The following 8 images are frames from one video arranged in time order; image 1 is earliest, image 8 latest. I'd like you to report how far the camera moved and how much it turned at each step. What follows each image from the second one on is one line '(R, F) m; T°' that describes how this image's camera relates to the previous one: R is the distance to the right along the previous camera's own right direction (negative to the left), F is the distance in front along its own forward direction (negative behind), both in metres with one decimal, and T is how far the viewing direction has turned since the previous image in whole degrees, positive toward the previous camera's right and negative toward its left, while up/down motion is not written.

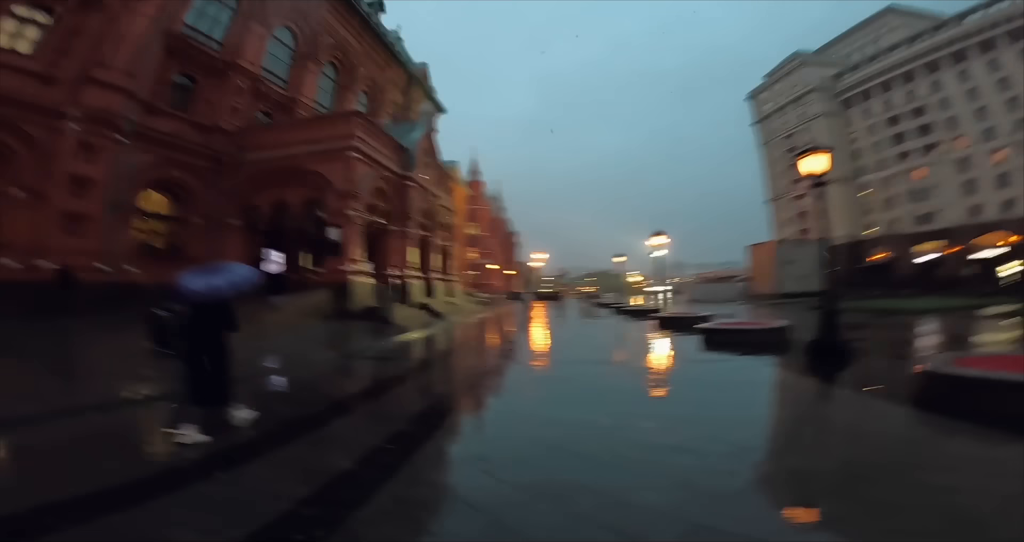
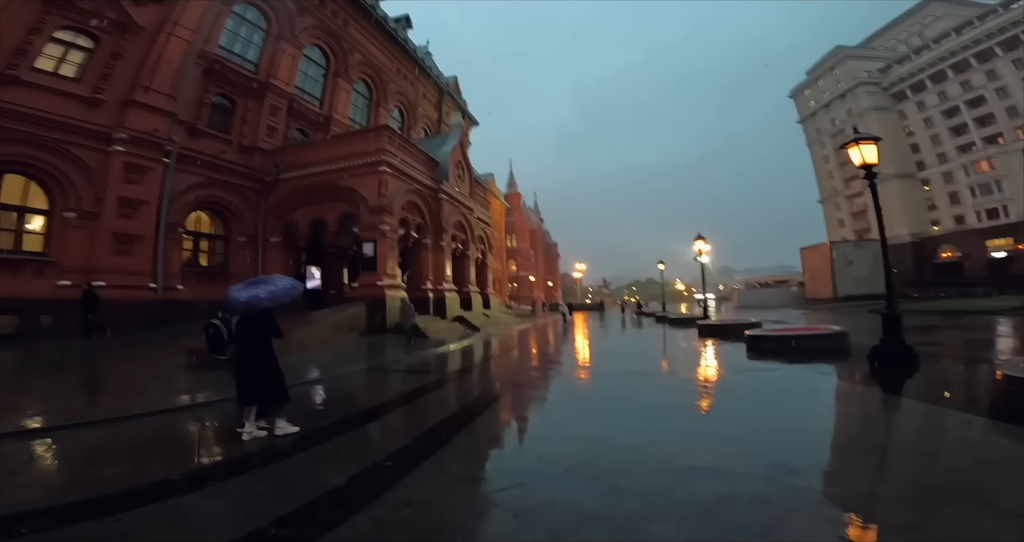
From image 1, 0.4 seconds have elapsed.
(+0.3, +0.3) m; -5°
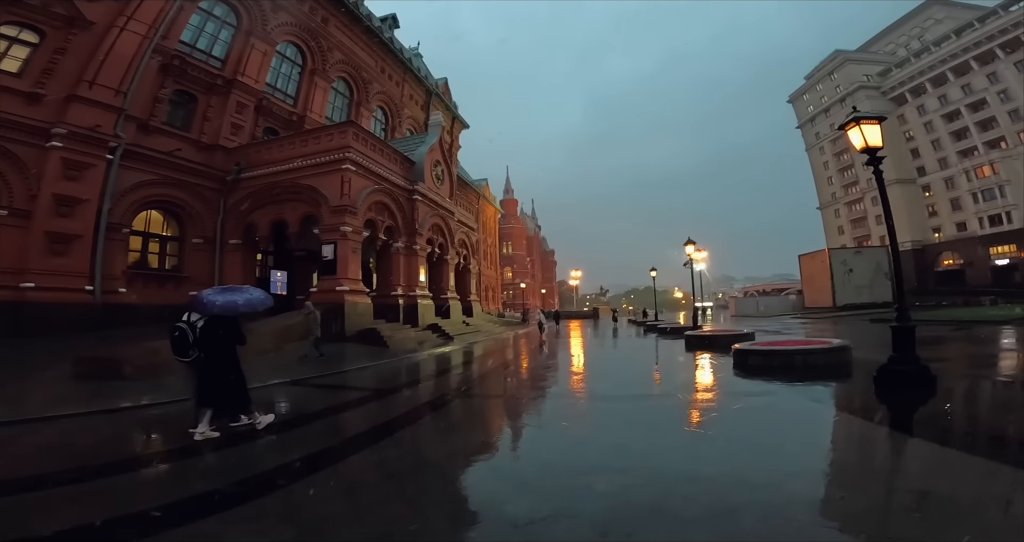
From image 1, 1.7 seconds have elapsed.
(+0.8, +1.1) m; 0°
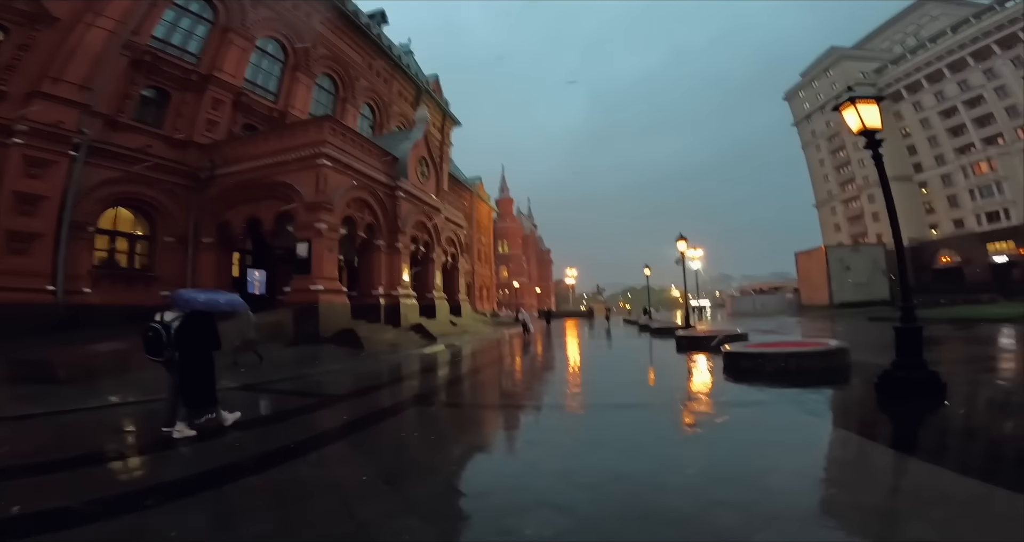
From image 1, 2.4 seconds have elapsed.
(+0.4, +0.6) m; 0°
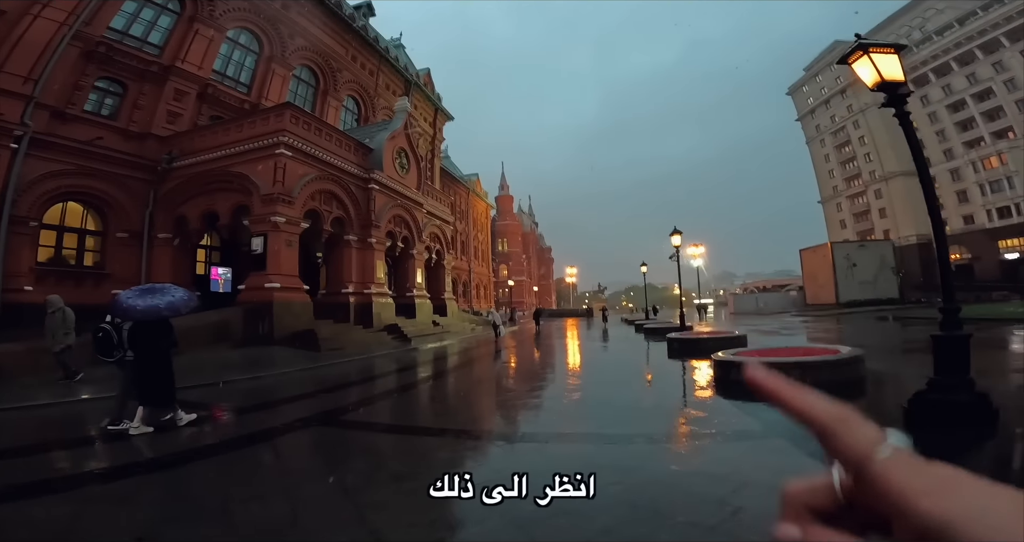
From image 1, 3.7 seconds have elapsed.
(+0.7, +1.1) m; 0°
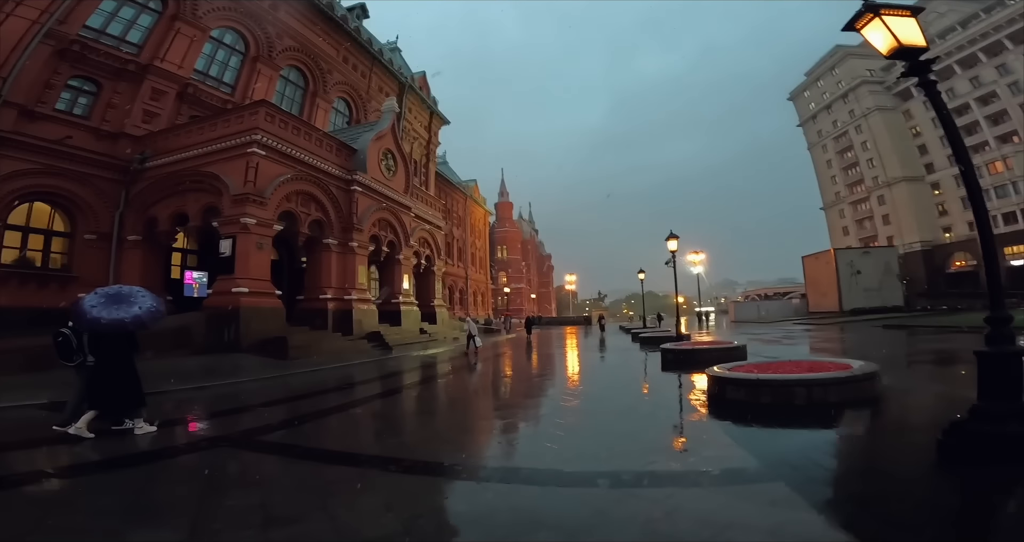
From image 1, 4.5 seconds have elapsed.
(+0.4, +0.7) m; 0°
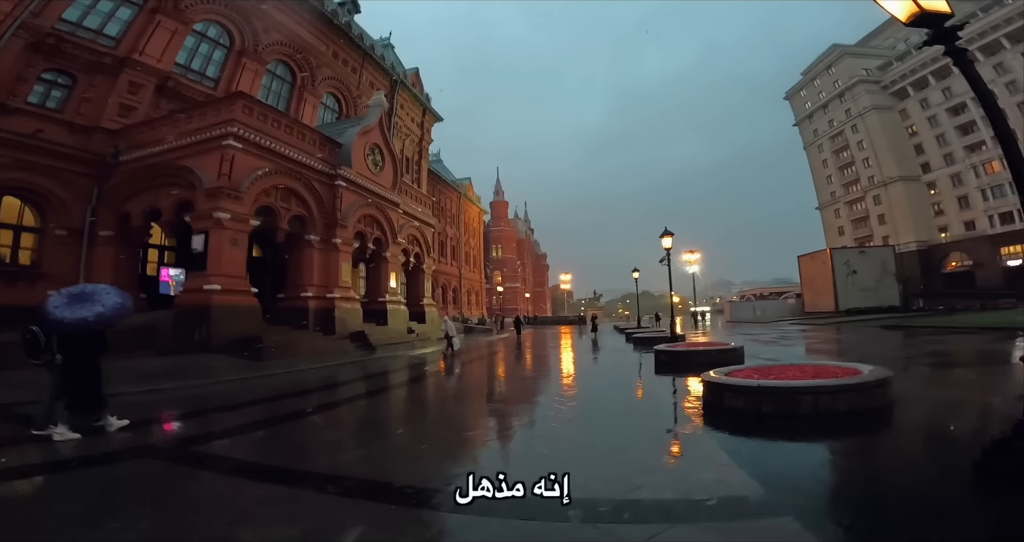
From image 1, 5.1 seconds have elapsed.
(+0.2, +0.5) m; 0°
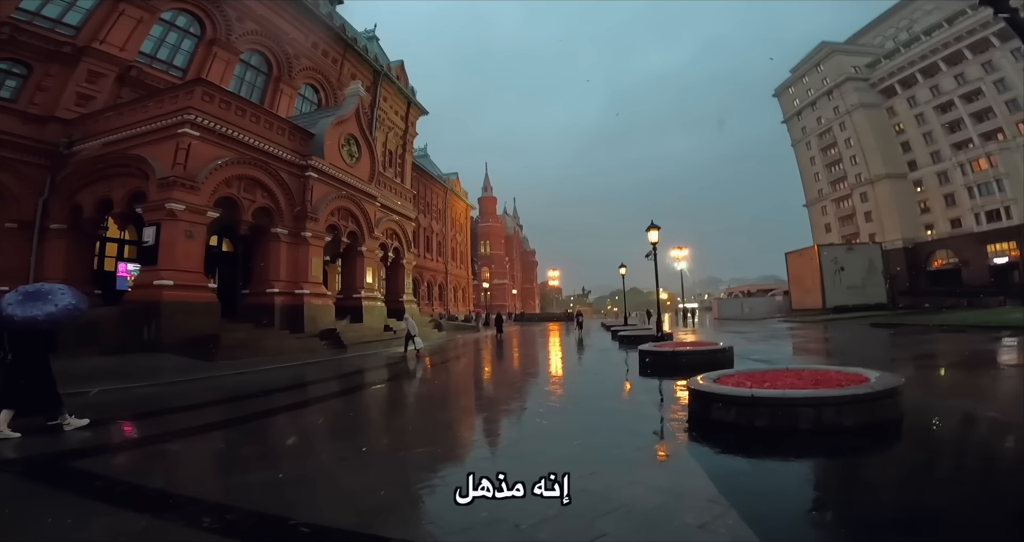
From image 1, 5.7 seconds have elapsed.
(+0.3, +0.6) m; +1°
